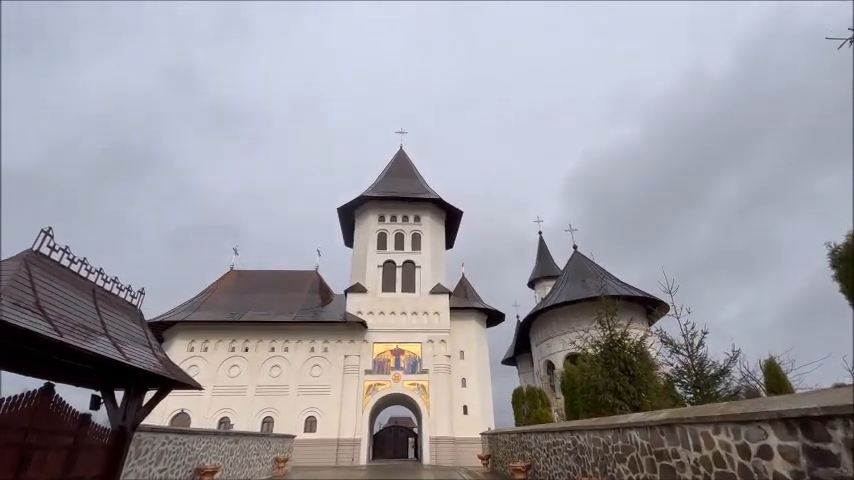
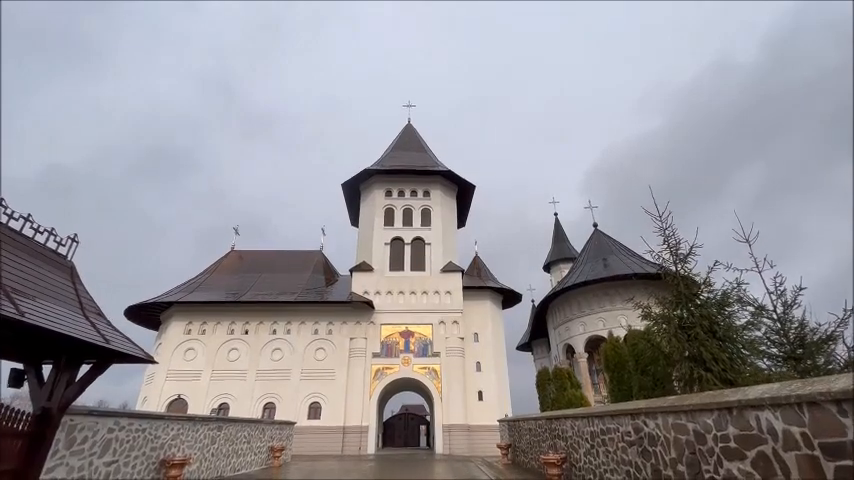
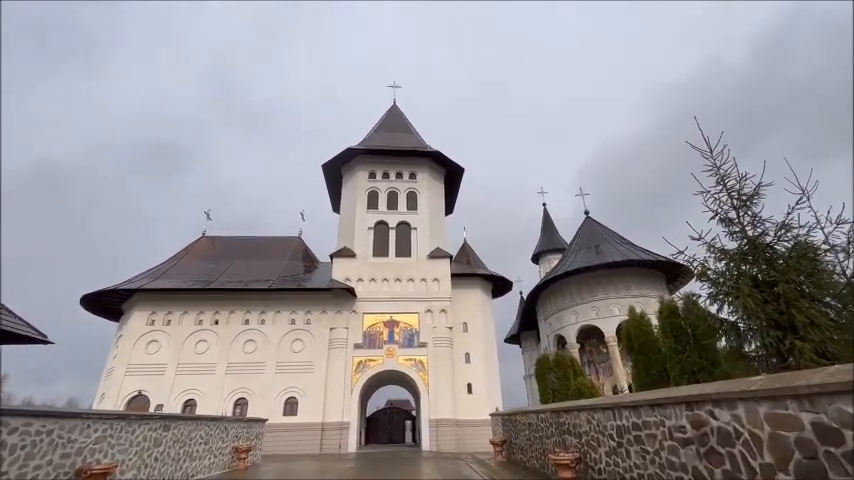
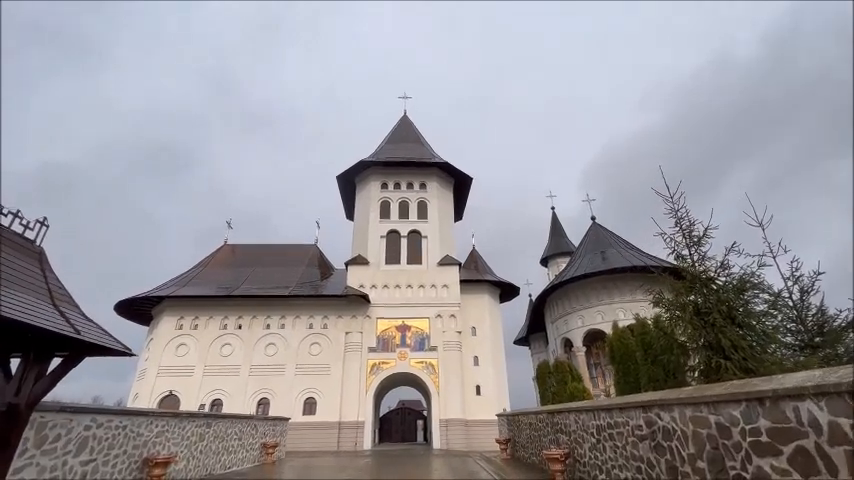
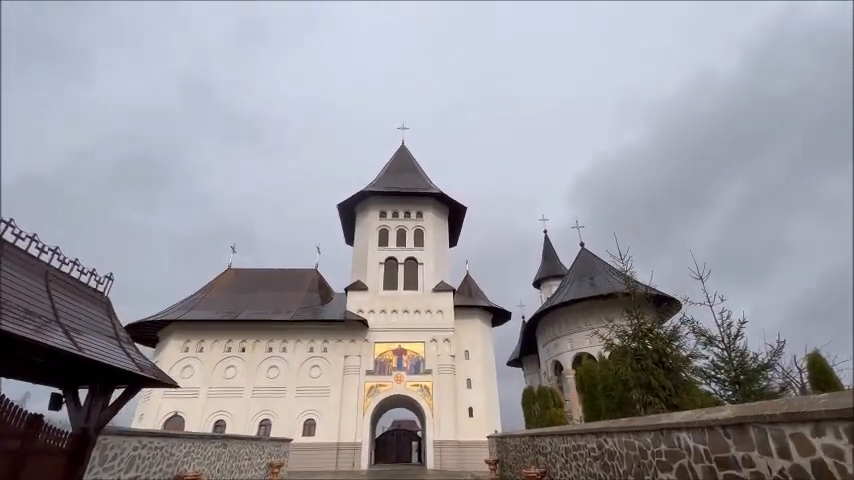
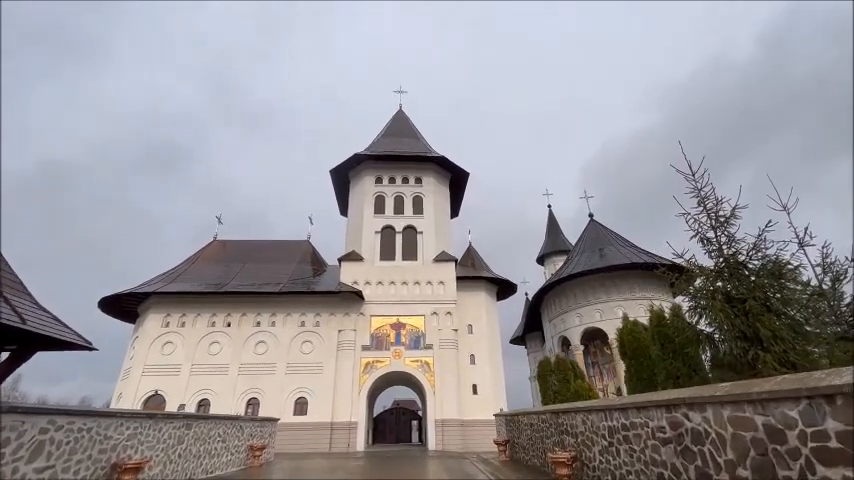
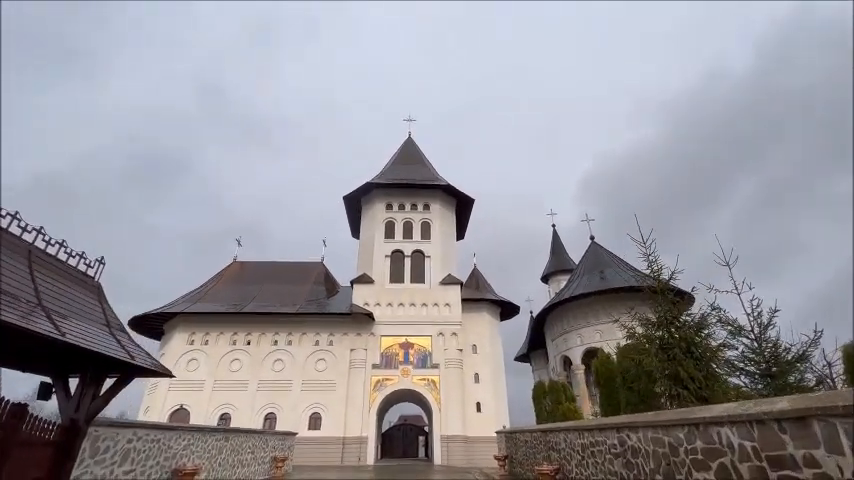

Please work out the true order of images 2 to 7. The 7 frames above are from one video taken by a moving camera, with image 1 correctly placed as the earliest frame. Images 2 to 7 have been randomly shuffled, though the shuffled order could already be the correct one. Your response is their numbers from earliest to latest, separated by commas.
5, 7, 2, 4, 6, 3
